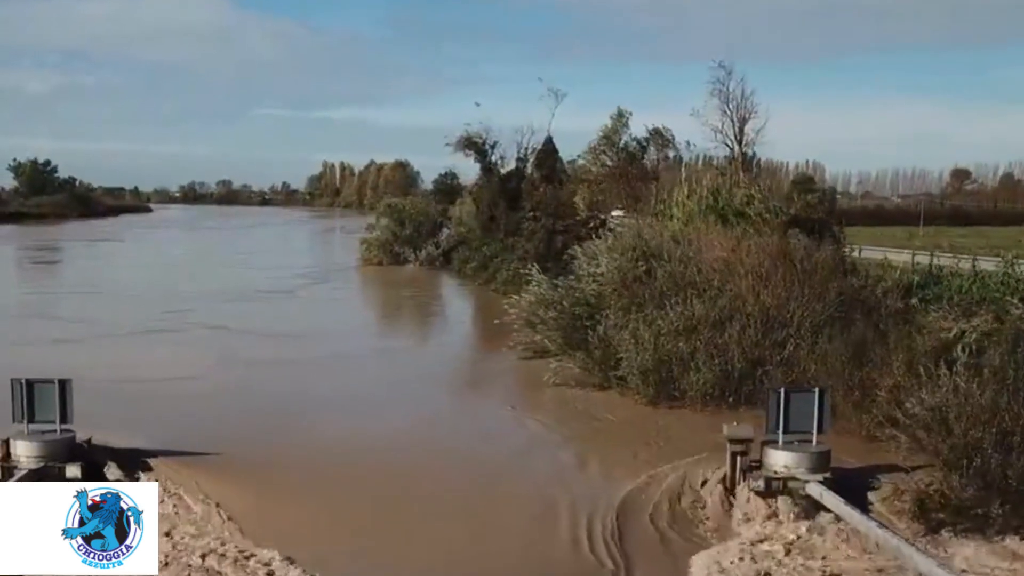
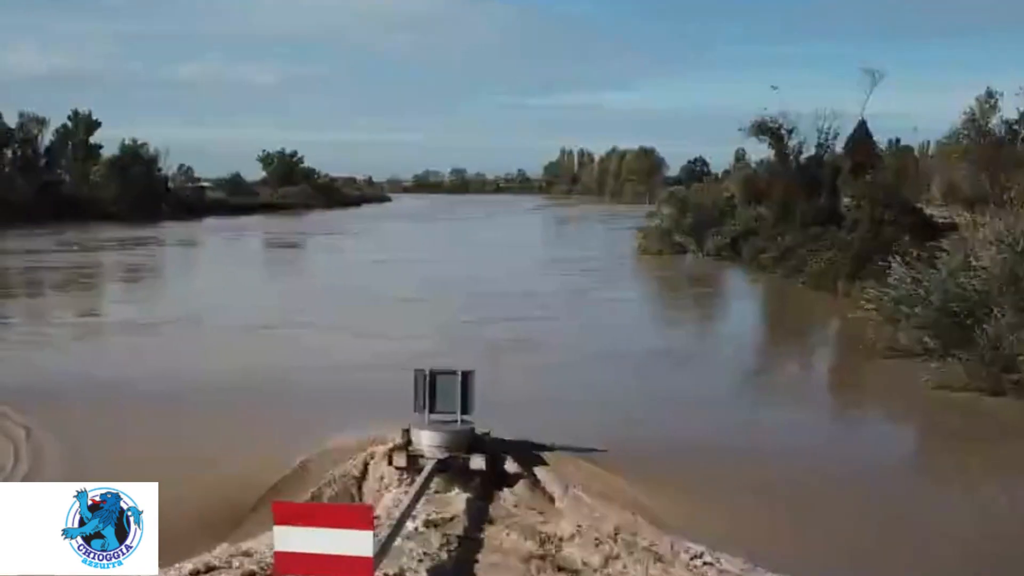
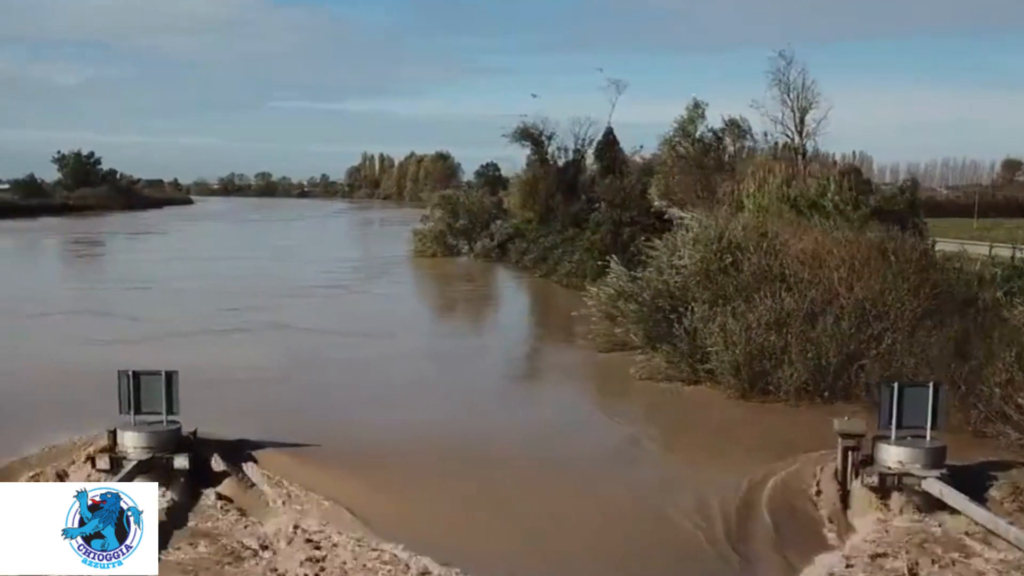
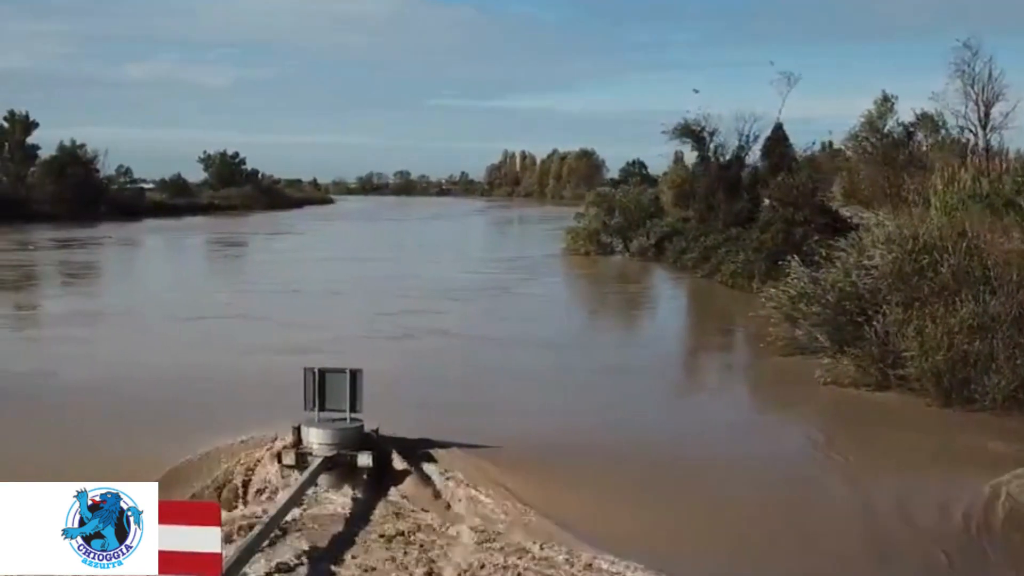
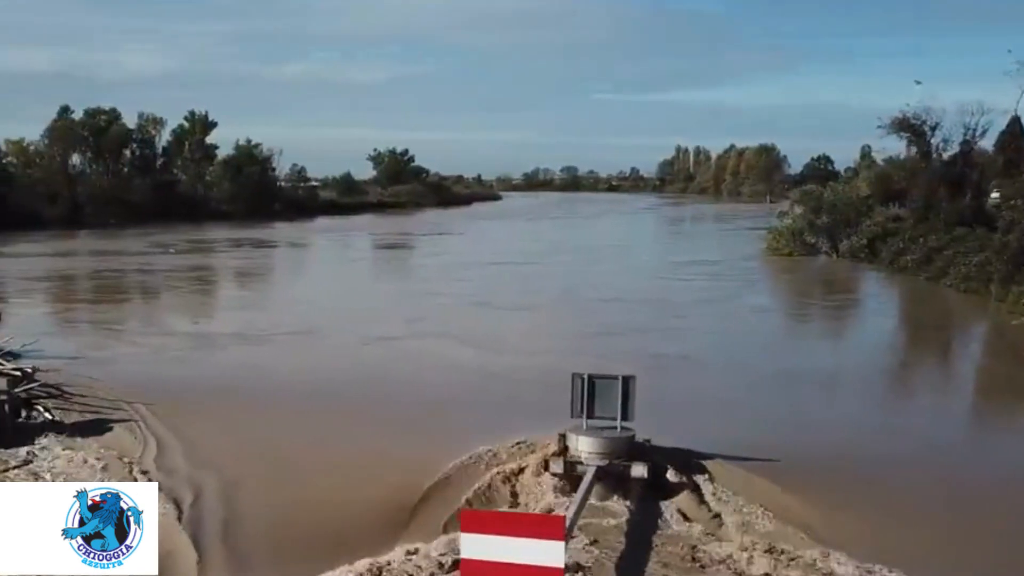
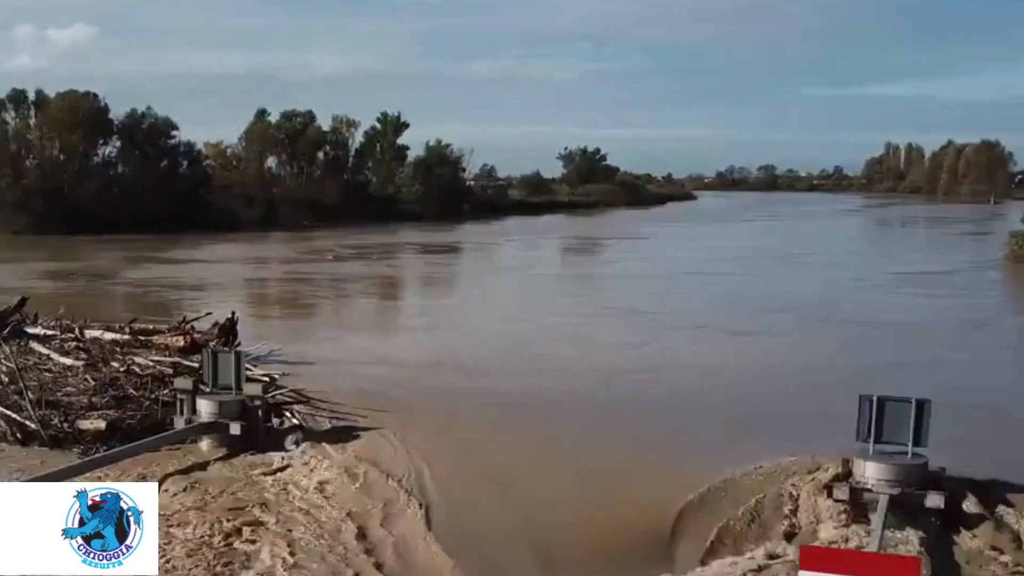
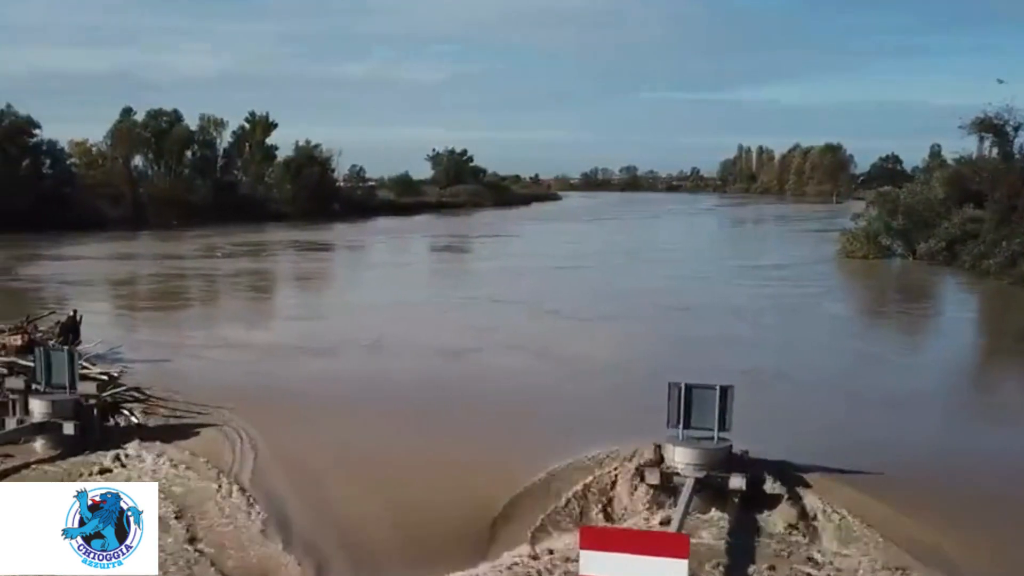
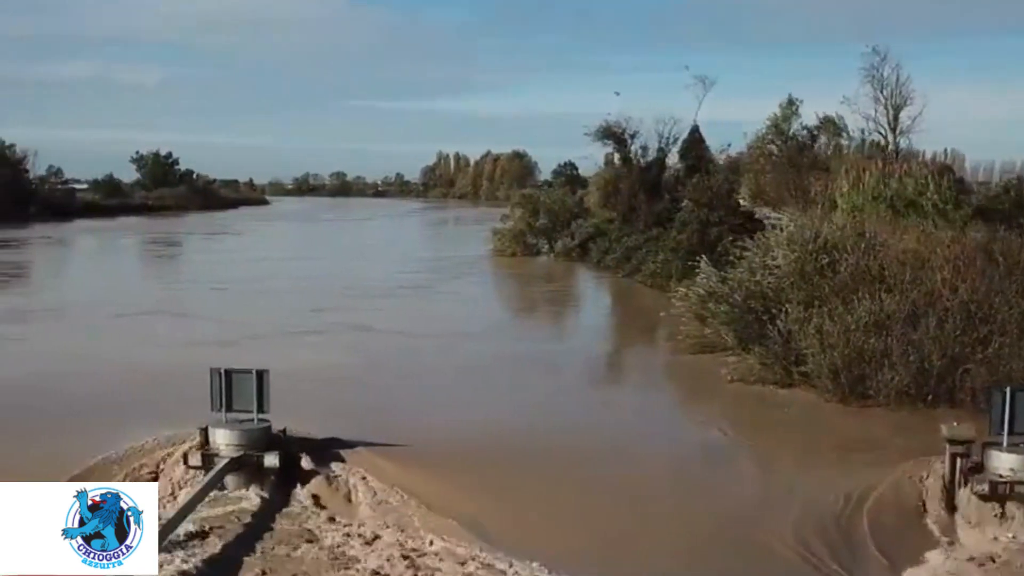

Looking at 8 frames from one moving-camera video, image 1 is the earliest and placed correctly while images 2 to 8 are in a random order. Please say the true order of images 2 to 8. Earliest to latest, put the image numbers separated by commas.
3, 8, 4, 2, 5, 7, 6
